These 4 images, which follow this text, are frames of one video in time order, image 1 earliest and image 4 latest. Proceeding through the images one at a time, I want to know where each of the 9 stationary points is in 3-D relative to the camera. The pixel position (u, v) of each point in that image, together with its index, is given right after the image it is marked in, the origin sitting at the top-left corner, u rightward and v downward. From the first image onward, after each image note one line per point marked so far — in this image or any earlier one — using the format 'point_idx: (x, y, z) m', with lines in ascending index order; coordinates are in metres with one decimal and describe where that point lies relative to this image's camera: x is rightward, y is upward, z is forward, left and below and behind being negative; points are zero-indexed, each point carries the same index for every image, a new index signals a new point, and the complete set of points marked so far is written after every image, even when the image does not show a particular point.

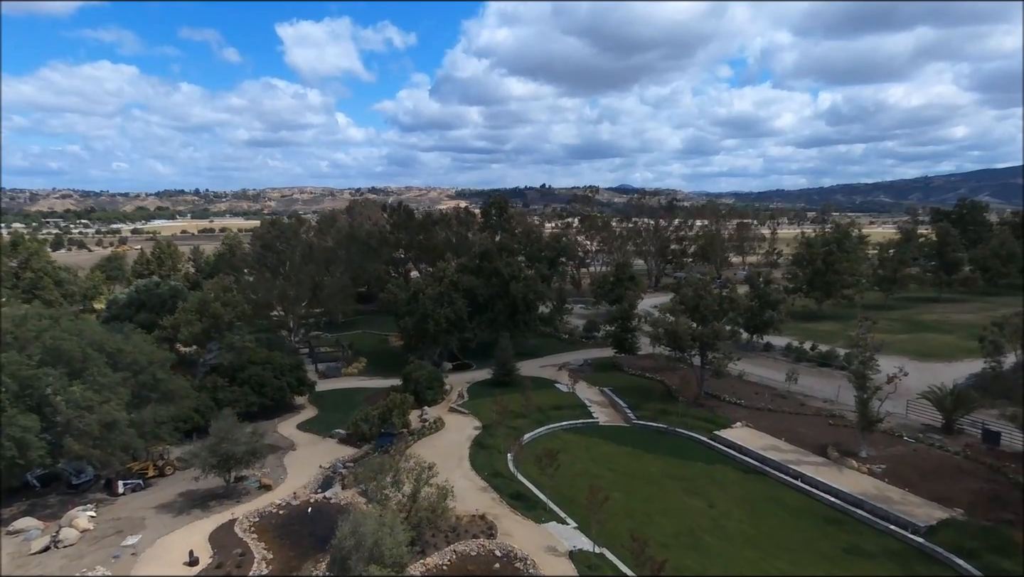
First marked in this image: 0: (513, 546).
0: (0.0, -7.5, +19.6) m
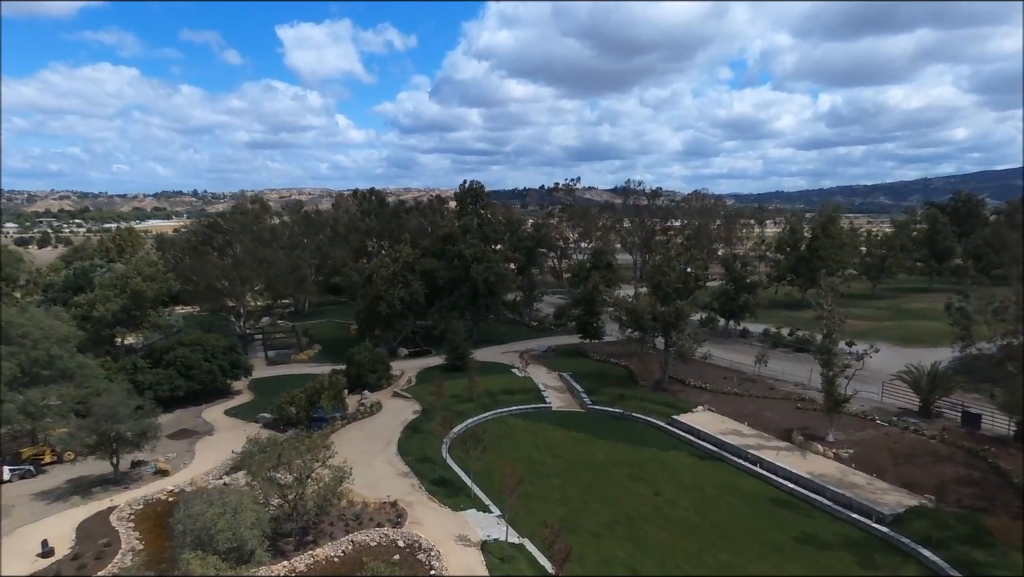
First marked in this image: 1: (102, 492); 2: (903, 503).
0: (-2.4, -6.3, +17.3) m
1: (-12.1, -6.0, +20.0) m
2: (+11.2, -6.2, +19.4) m
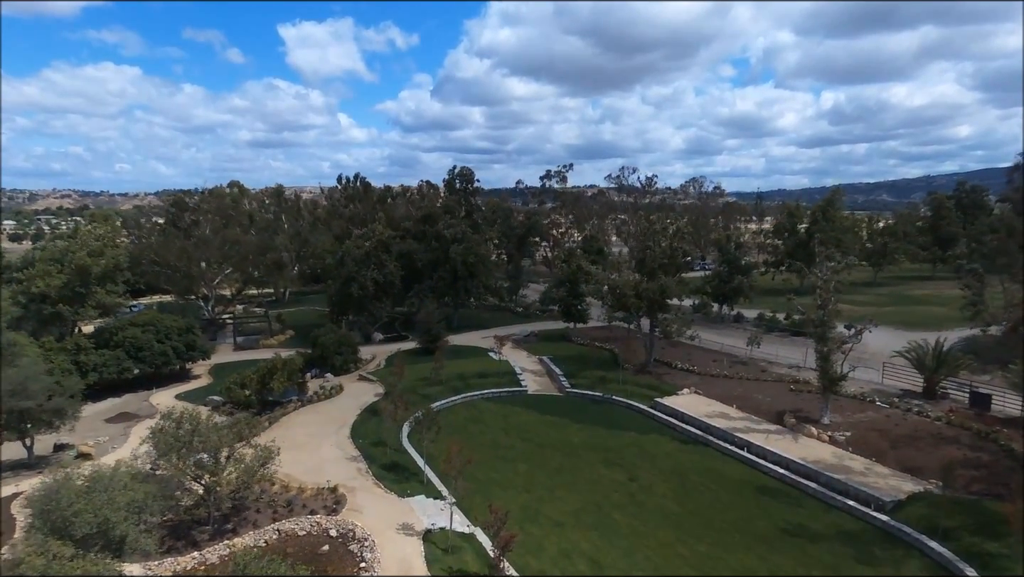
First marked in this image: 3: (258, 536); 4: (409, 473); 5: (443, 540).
0: (-3.6, -5.3, +15.3) m
1: (-13.3, -5.0, +18.0) m
2: (+10.1, -5.1, +17.3) m
3: (-5.5, -5.4, +14.7) m
4: (-2.8, -5.1, +18.7) m
5: (-1.5, -5.5, +14.7) m
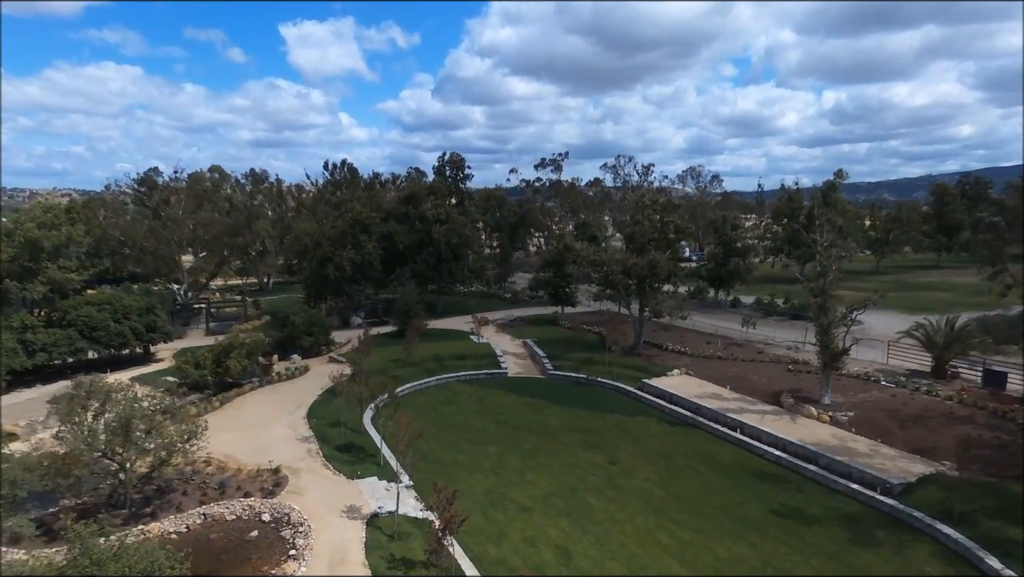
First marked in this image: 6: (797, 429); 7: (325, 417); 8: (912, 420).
0: (-4.4, -4.4, +13.5) m
1: (-14.1, -4.1, +16.2) m
2: (+9.2, -4.2, +15.5) m
3: (-6.4, -4.5, +12.9) m
4: (-3.7, -4.1, +16.9) m
5: (-2.3, -4.5, +12.9) m
6: (+7.9, -3.9, +18.7) m
7: (-5.3, -3.7, +19.4) m
8: (+10.9, -3.6, +18.3) m
